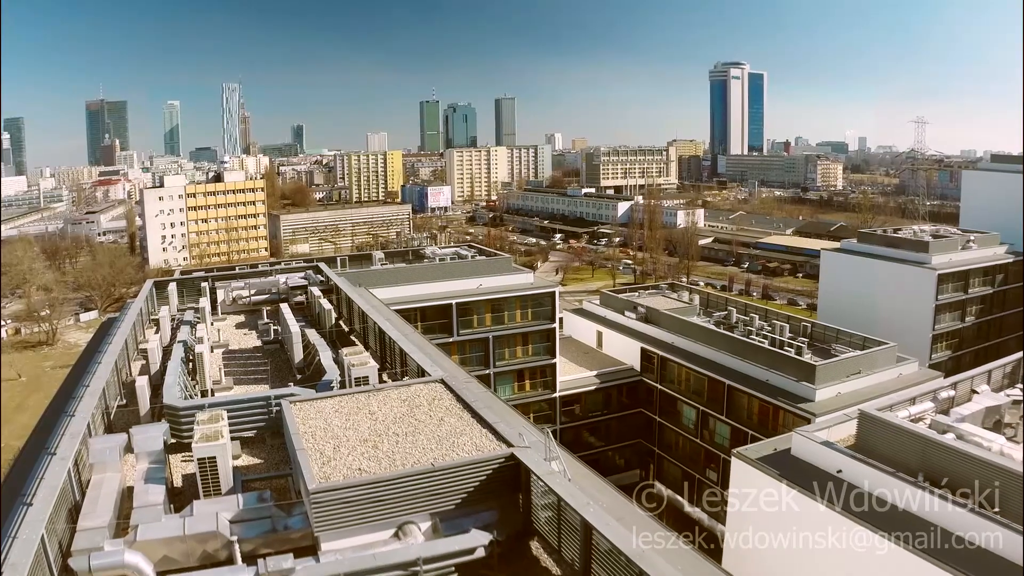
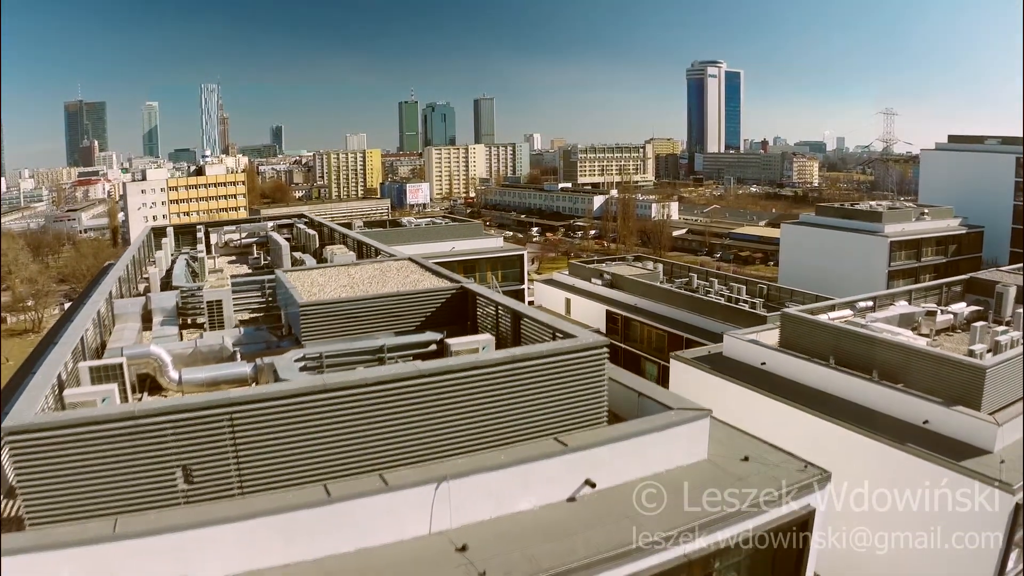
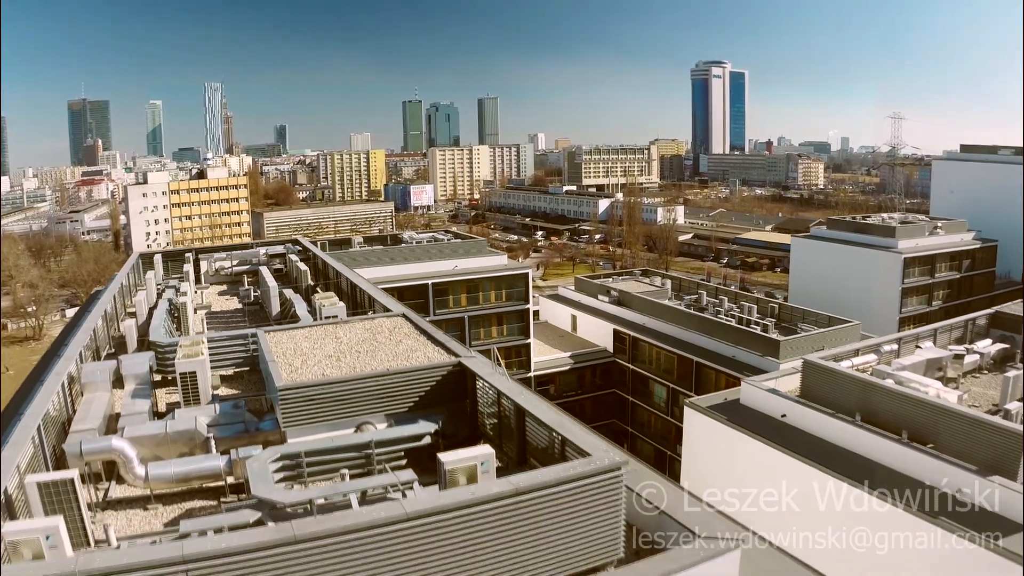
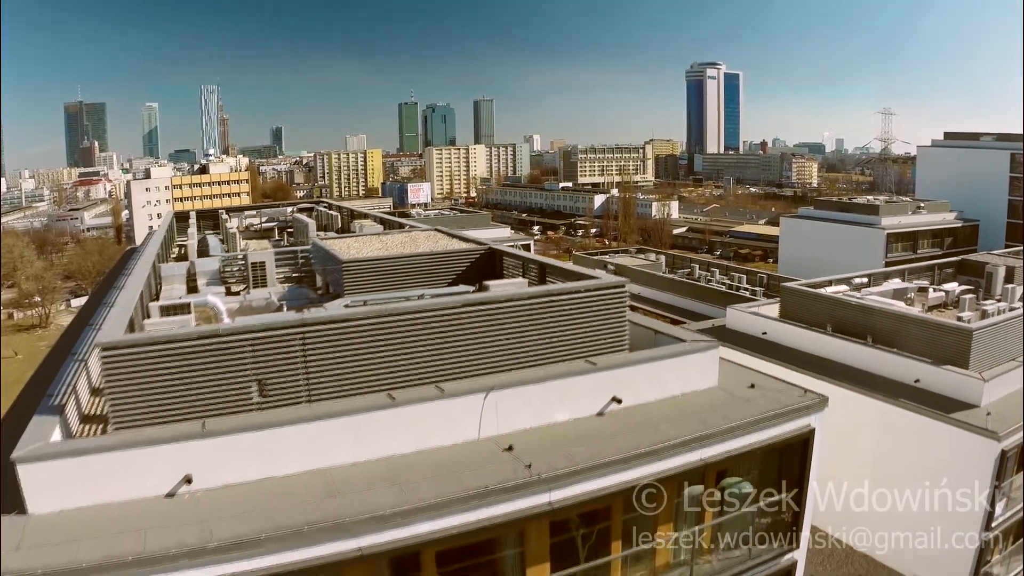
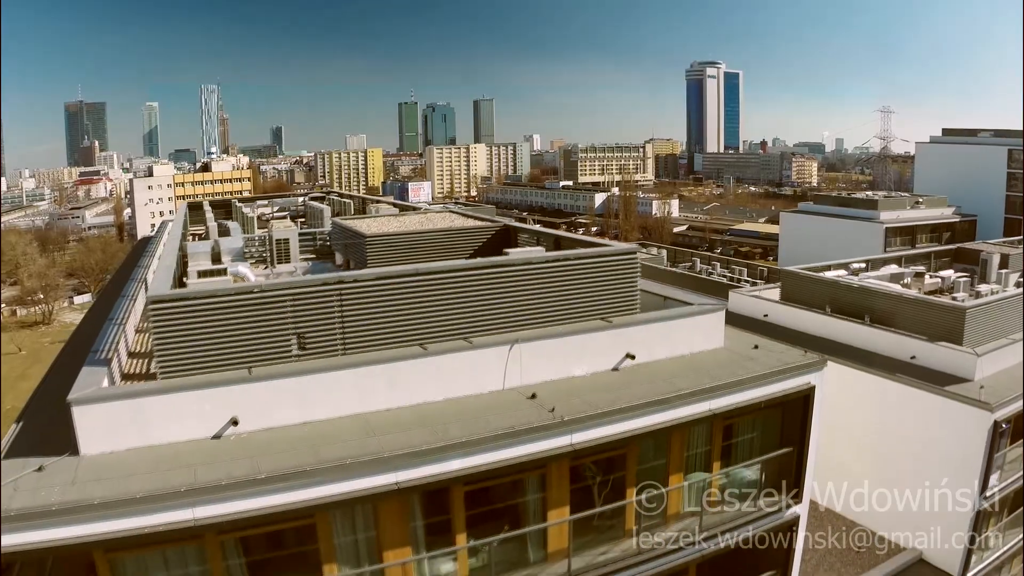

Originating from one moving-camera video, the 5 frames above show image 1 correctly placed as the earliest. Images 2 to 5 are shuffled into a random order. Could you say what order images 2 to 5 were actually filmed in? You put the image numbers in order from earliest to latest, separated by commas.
3, 2, 4, 5
